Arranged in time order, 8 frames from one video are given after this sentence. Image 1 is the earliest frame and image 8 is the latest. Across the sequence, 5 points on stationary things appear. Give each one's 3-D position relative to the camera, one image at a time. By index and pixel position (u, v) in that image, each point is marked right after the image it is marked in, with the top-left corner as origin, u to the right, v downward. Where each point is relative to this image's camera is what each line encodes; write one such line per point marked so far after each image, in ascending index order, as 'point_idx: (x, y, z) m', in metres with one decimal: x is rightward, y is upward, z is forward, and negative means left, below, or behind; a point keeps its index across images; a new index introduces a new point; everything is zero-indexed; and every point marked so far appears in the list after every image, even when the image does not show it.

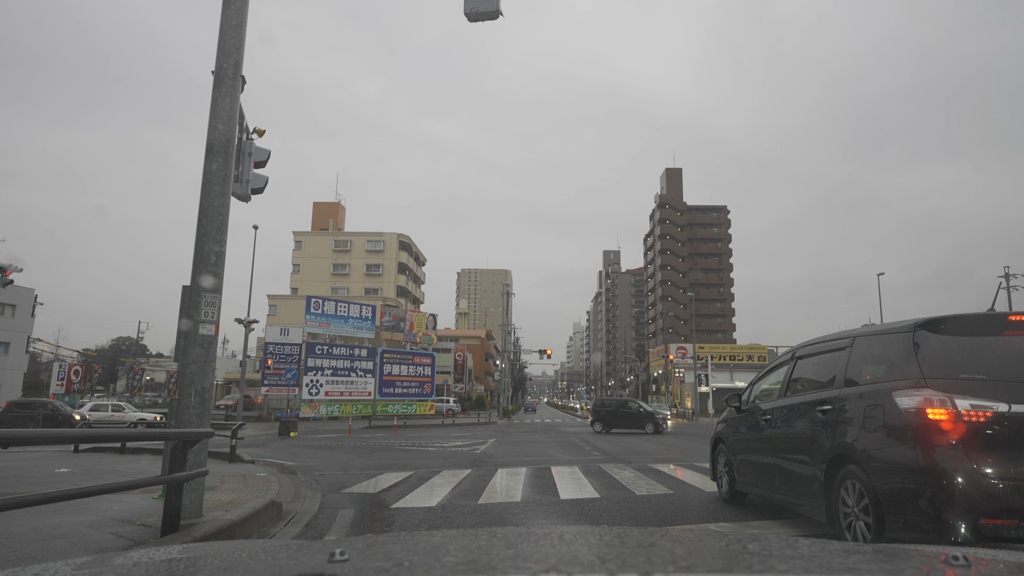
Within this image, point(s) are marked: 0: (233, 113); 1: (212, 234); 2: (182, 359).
0: (-2.4, +1.5, +5.3) m
1: (-2.5, +0.5, +5.2) m
2: (-2.7, -0.6, +5.0) m
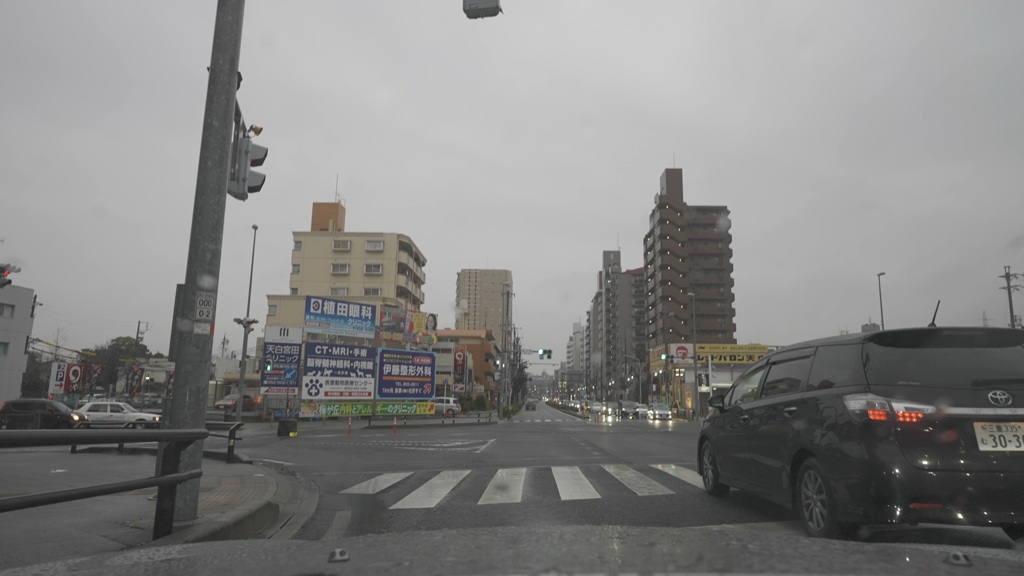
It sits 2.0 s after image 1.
0: (-2.4, +1.5, +5.2) m
1: (-2.5, +0.5, +5.1) m
2: (-2.7, -0.6, +4.9) m
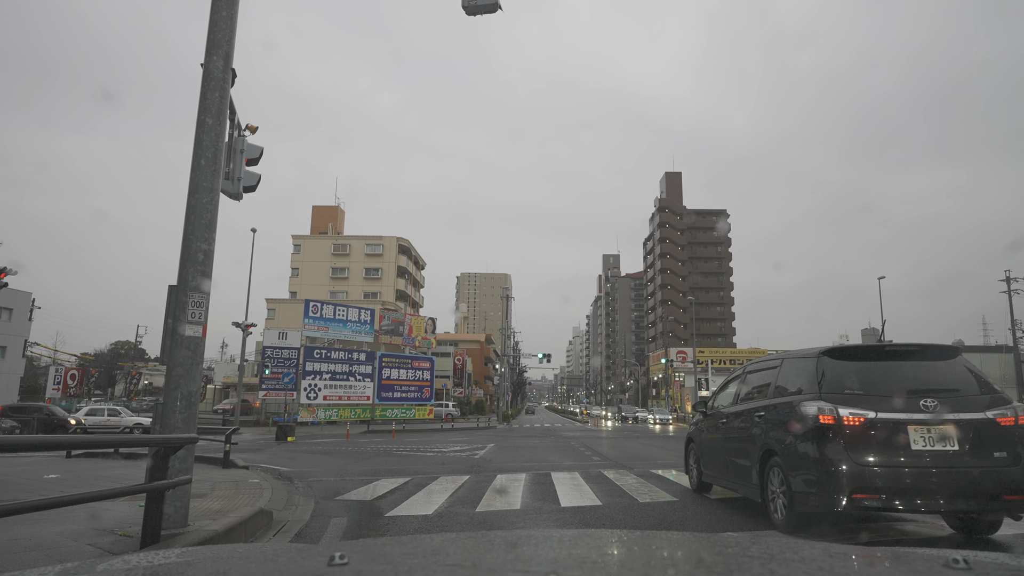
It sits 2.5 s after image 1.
0: (-2.4, +1.5, +5.2) m
1: (-2.5, +0.5, +5.0) m
2: (-2.7, -0.6, +4.8) m
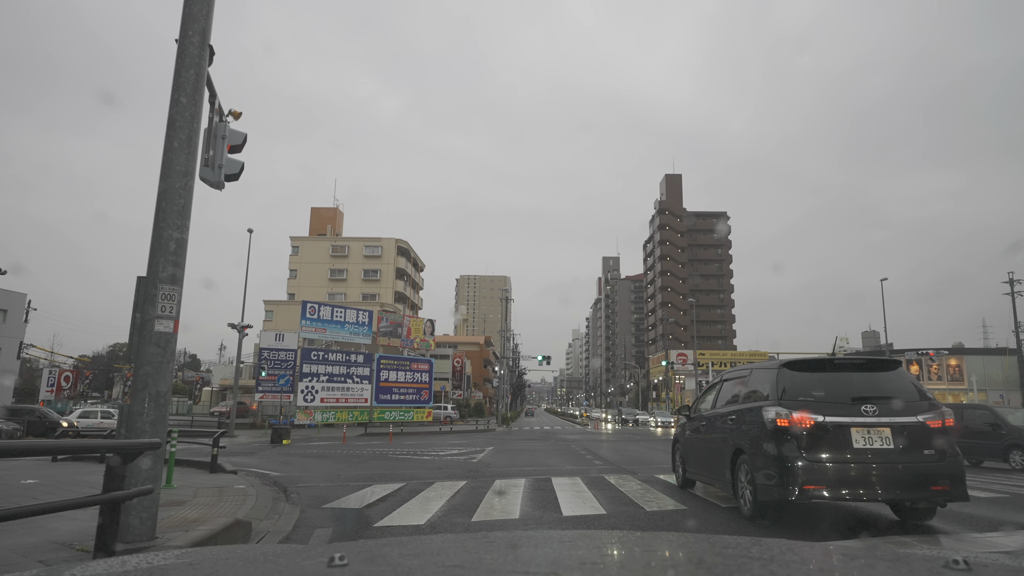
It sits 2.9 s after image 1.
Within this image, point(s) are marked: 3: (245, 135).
0: (-2.5, +1.6, +4.8) m
1: (-2.6, +0.5, +4.6) m
2: (-2.7, -0.5, +4.5) m
3: (-2.5, +1.5, +5.8) m
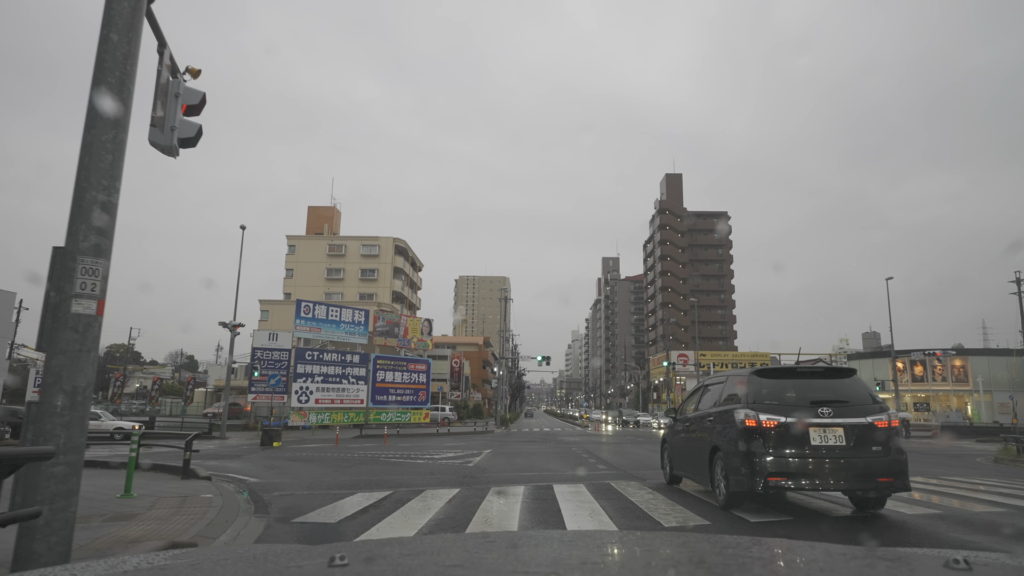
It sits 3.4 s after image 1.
0: (-2.5, +1.7, +4.1) m
1: (-2.6, +0.7, +3.9) m
2: (-2.7, -0.4, +3.7) m
3: (-2.6, +1.6, +5.1) m
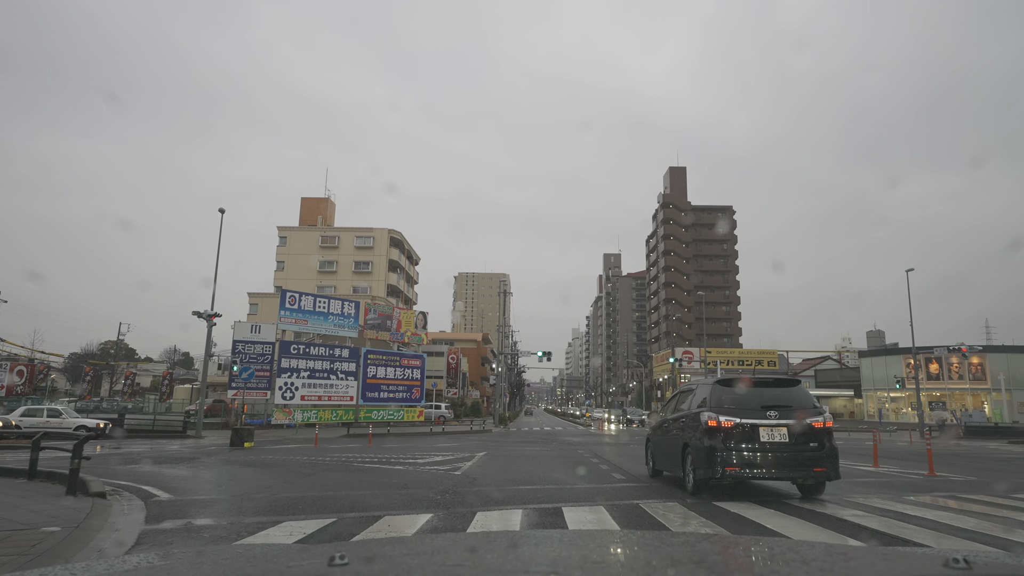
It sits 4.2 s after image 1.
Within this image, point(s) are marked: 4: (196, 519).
0: (-2.5, +2.2, +1.9) m
1: (-2.6, +1.1, +1.7) m
2: (-2.8, +0.1, +1.5) m
3: (-2.6, +2.1, +2.9) m
4: (-3.0, -2.2, +6.0) m
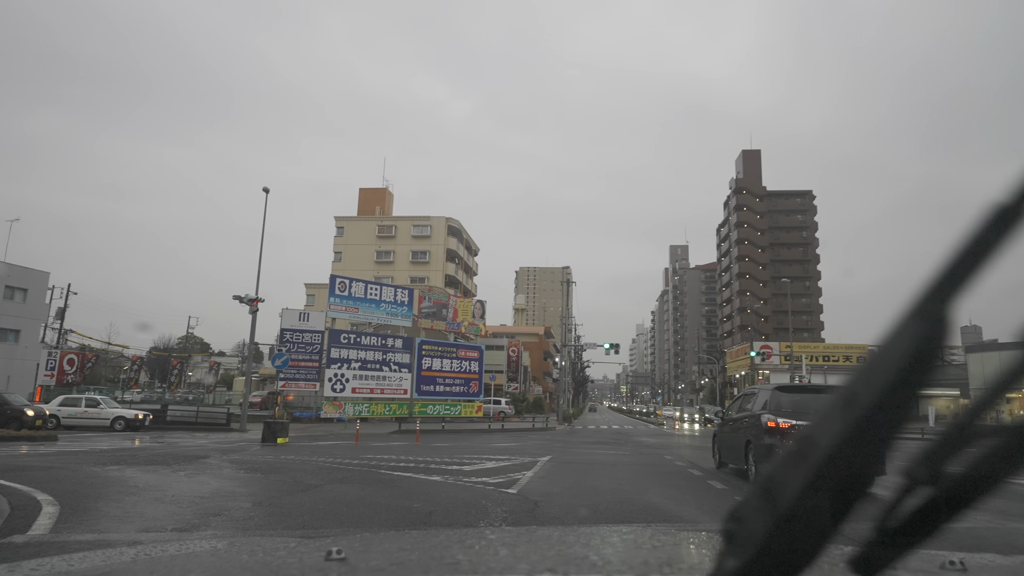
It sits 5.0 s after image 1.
0: (-2.5, +2.8, -0.8) m
1: (-2.6, +1.8, -1.0) m
2: (-2.8, +0.7, -1.1) m
3: (-2.4, +2.7, +0.2) m
4: (-2.5, -1.6, +3.3) m
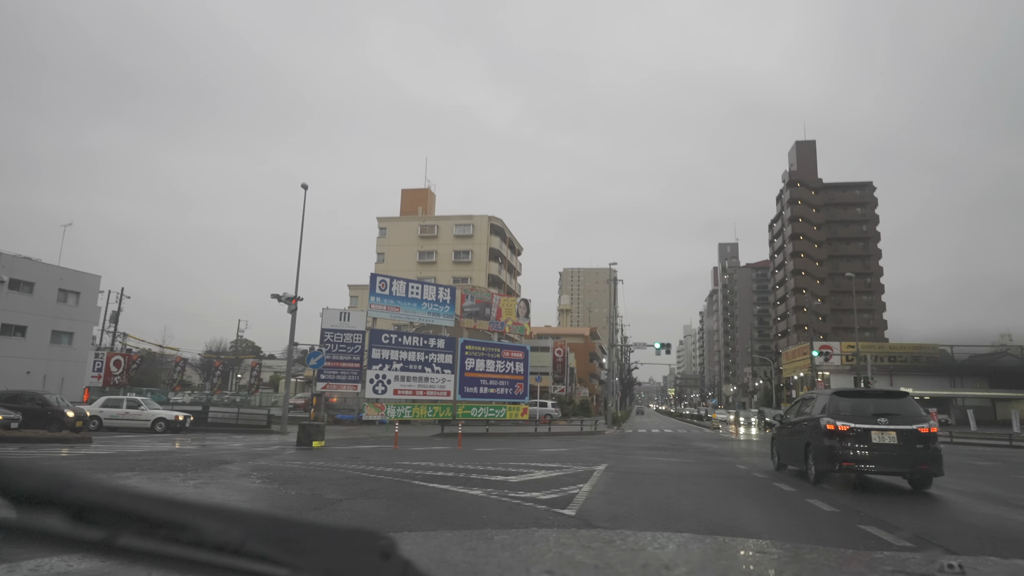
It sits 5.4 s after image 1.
0: (-2.5, +3.1, -1.9) m
1: (-2.6, +2.0, -2.1) m
2: (-2.8, +1.0, -2.2) m
3: (-2.4, +2.9, -0.9) m
4: (-2.3, -1.4, +2.2) m
